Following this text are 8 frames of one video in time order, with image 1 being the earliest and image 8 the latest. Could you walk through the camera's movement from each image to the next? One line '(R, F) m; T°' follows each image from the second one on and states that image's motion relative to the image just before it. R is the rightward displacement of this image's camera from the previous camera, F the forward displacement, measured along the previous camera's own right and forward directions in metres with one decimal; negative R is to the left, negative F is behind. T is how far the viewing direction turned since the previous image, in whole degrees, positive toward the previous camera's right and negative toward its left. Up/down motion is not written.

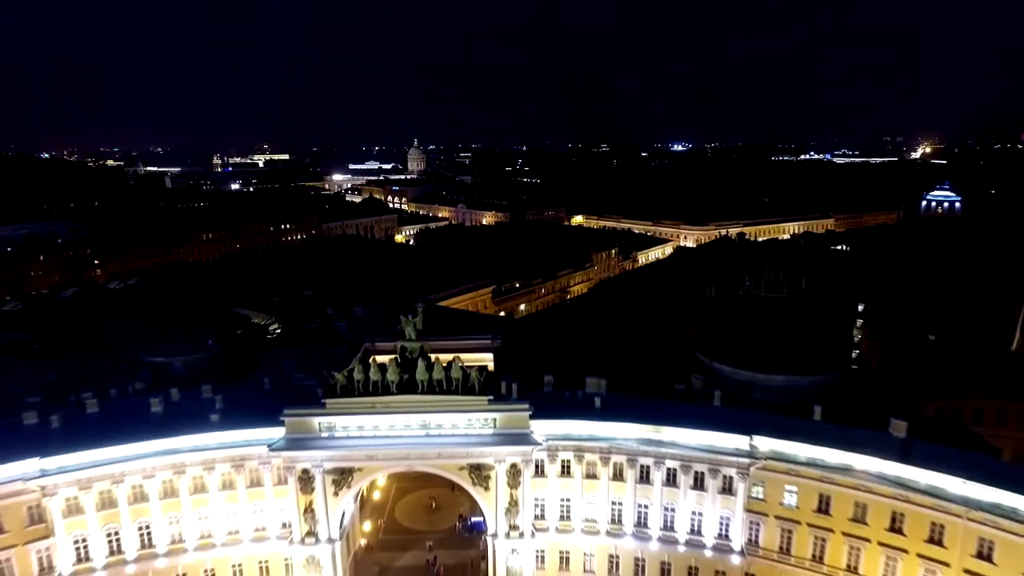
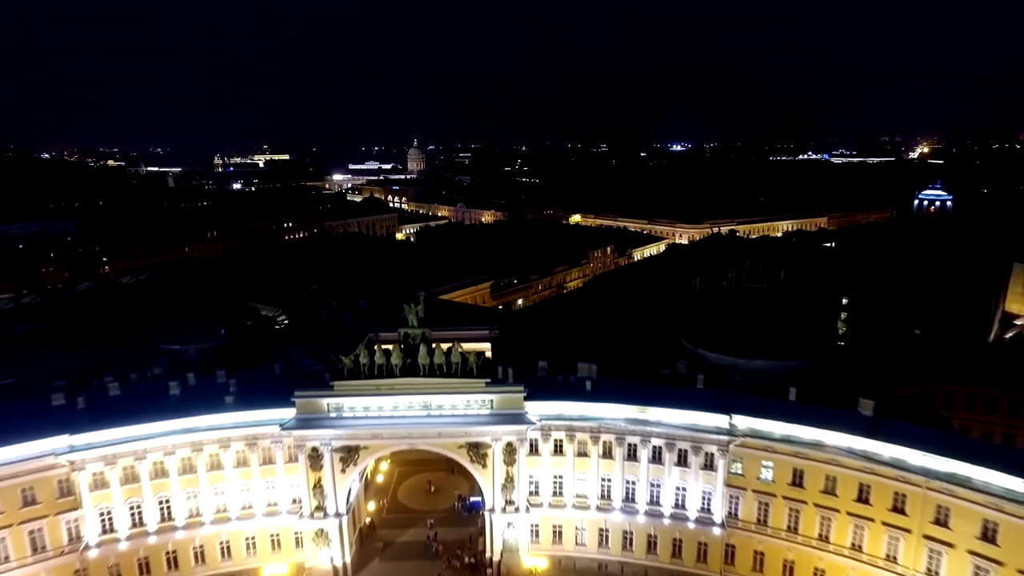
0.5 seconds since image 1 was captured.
(+0.2, -2.9) m; 0°
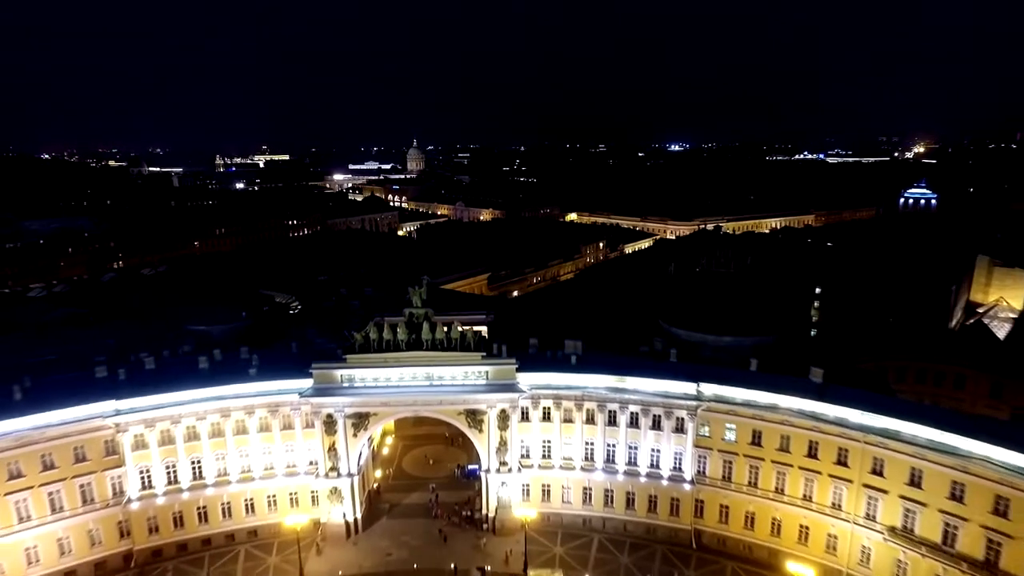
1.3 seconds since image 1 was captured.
(+0.5, -5.6) m; 0°
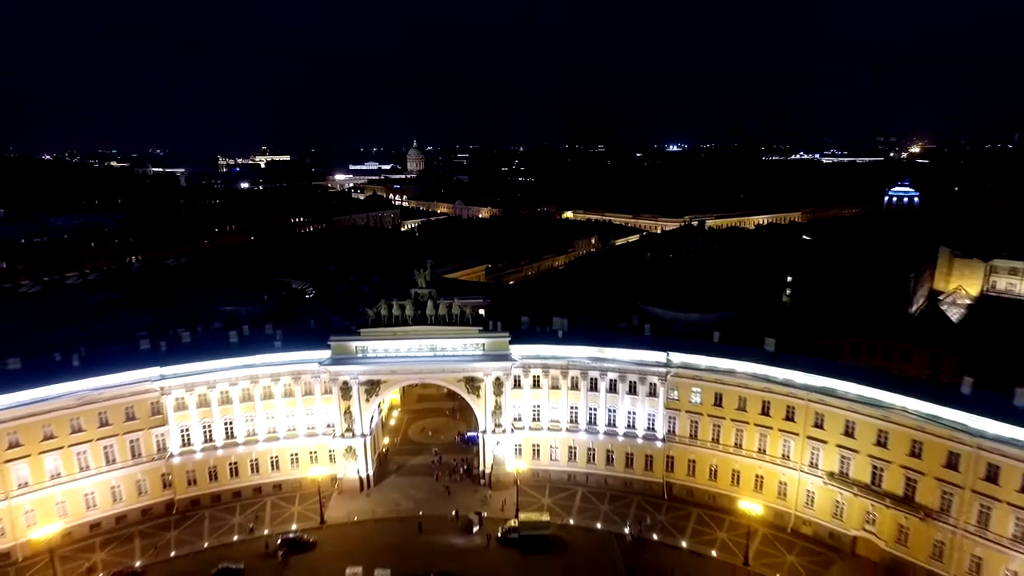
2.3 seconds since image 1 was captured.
(+0.5, -7.0) m; 0°
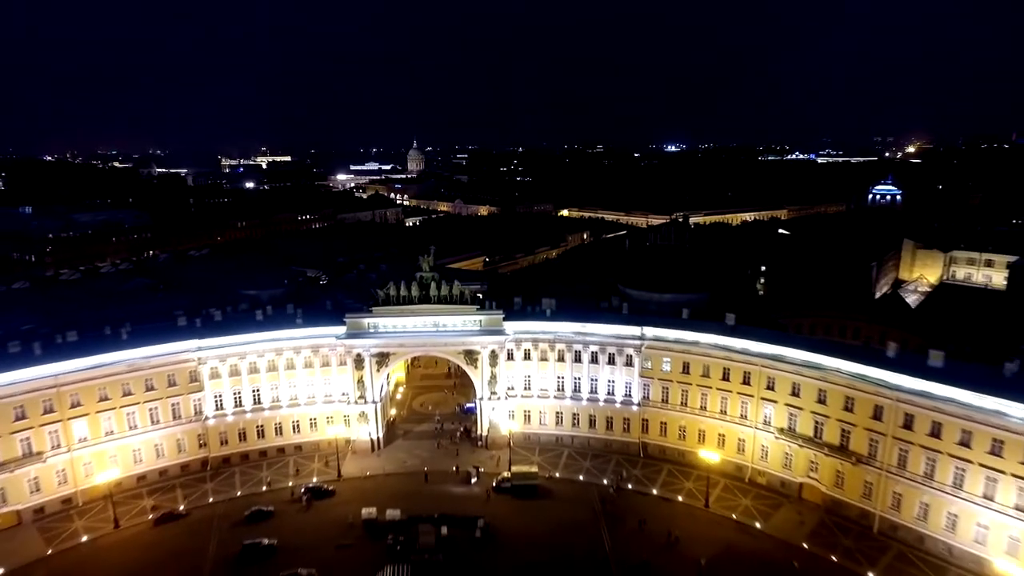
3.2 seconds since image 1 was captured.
(+0.6, -7.7) m; 0°
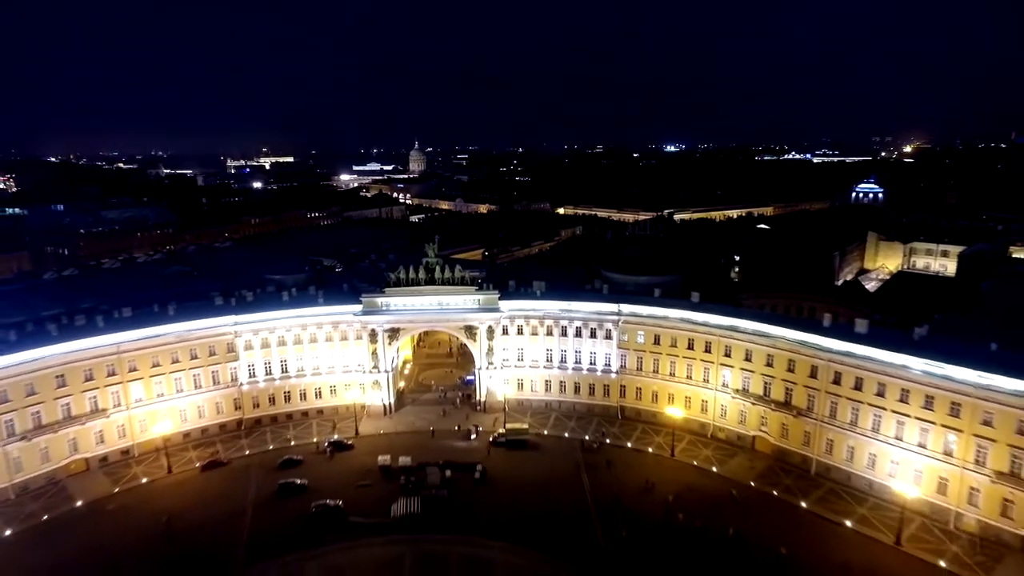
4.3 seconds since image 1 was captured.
(+0.7, -9.5) m; 0°
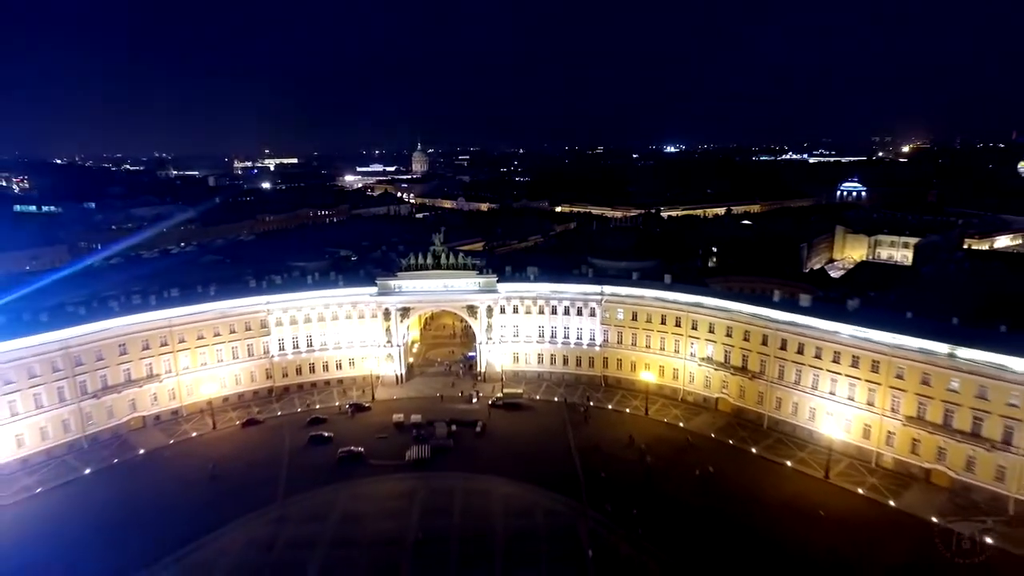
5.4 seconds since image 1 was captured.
(+0.7, -10.5) m; 0°
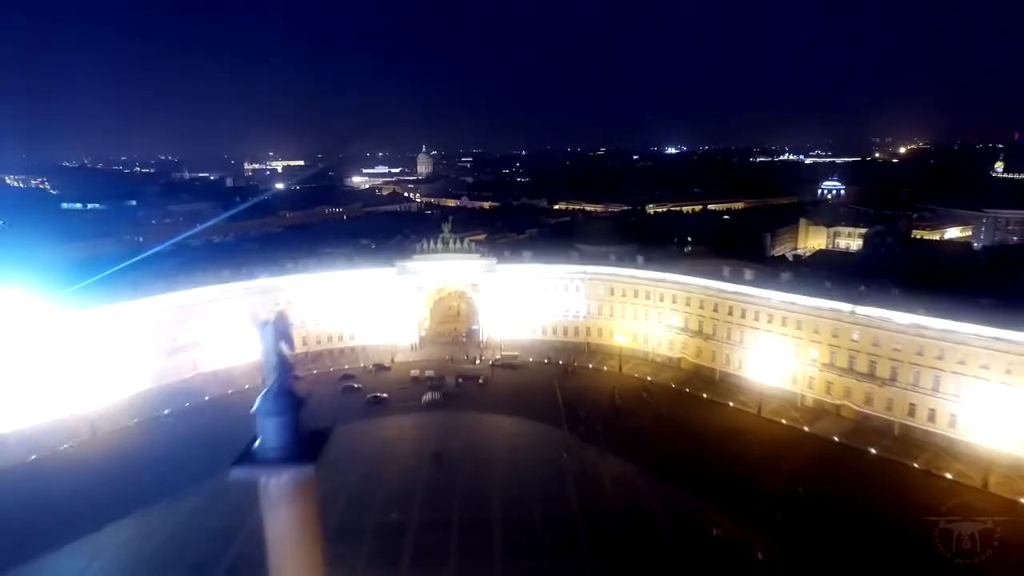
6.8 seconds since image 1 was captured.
(+0.9, -15.4) m; 0°
